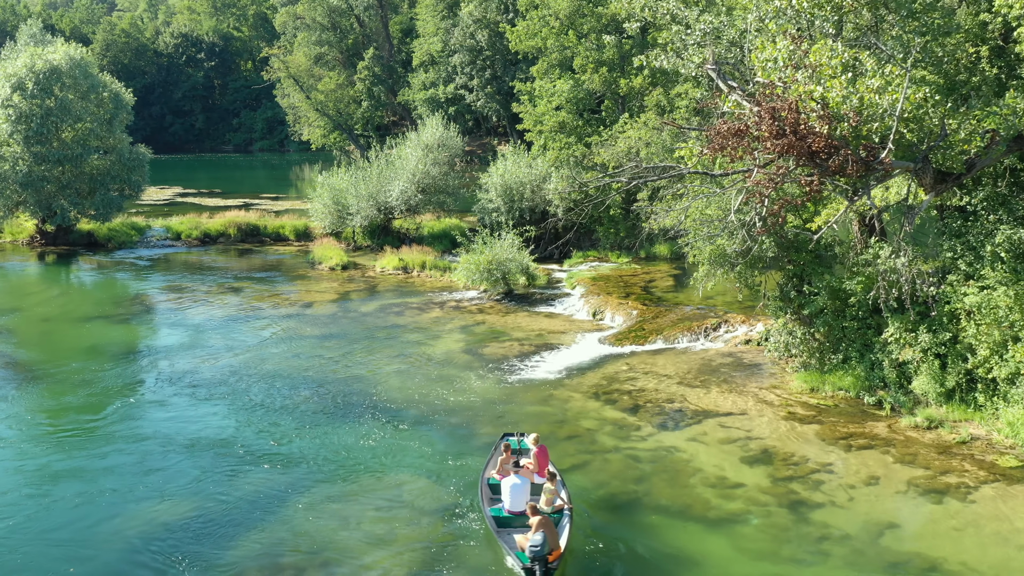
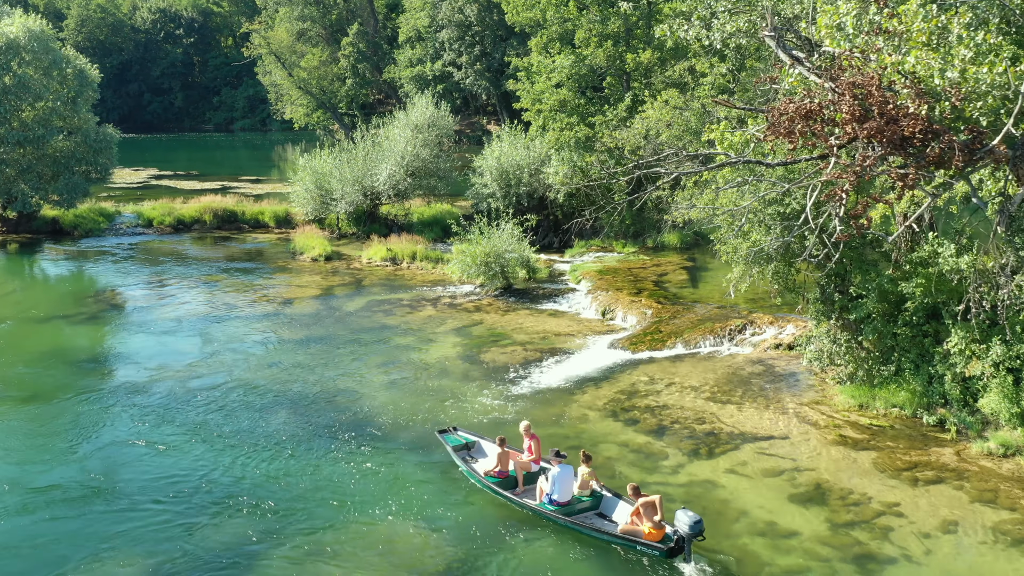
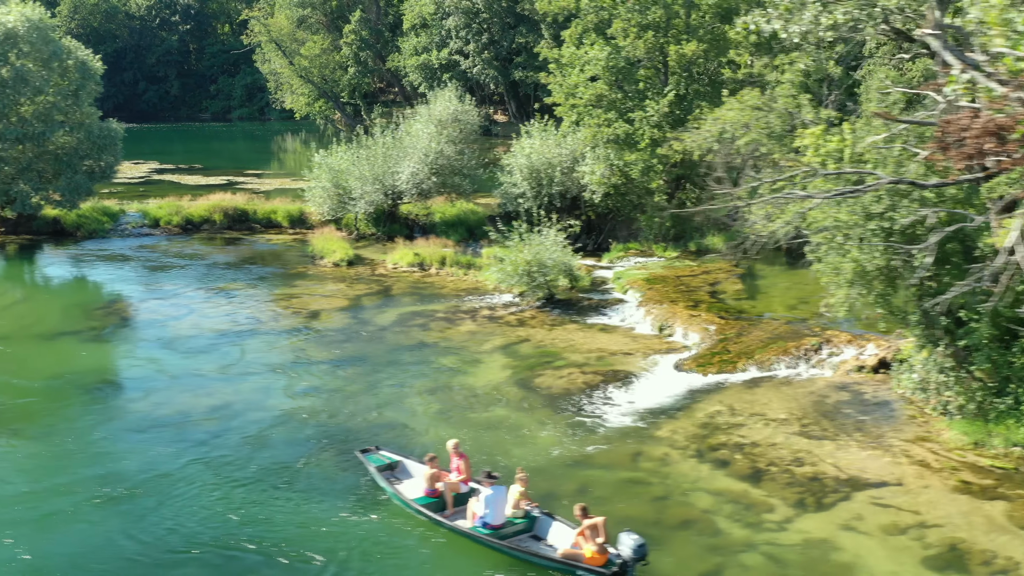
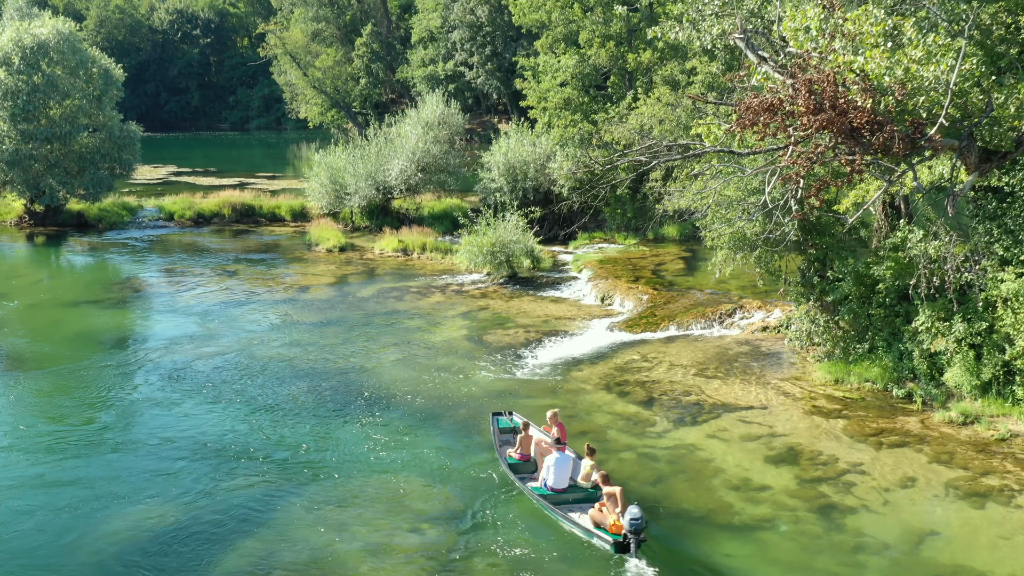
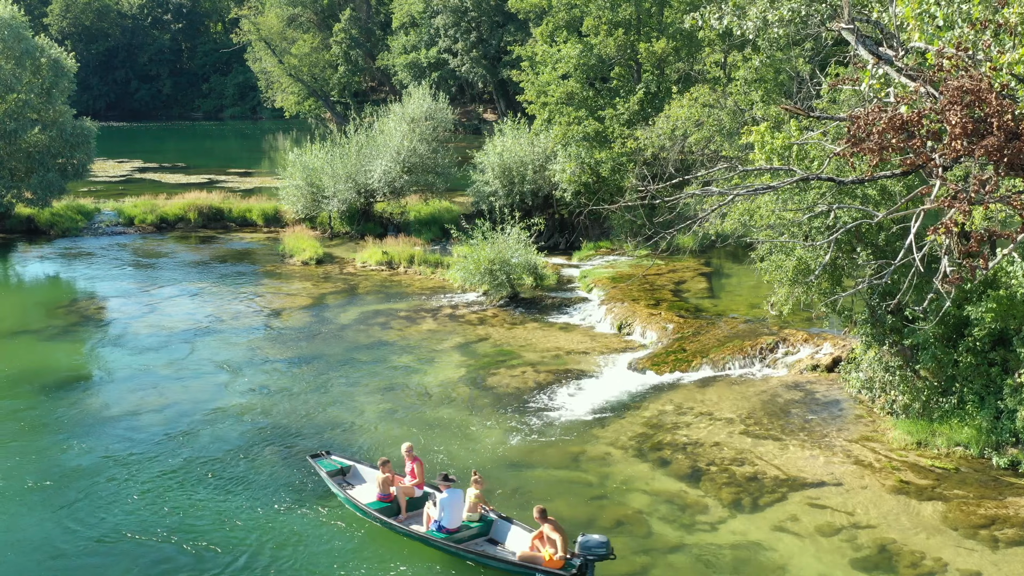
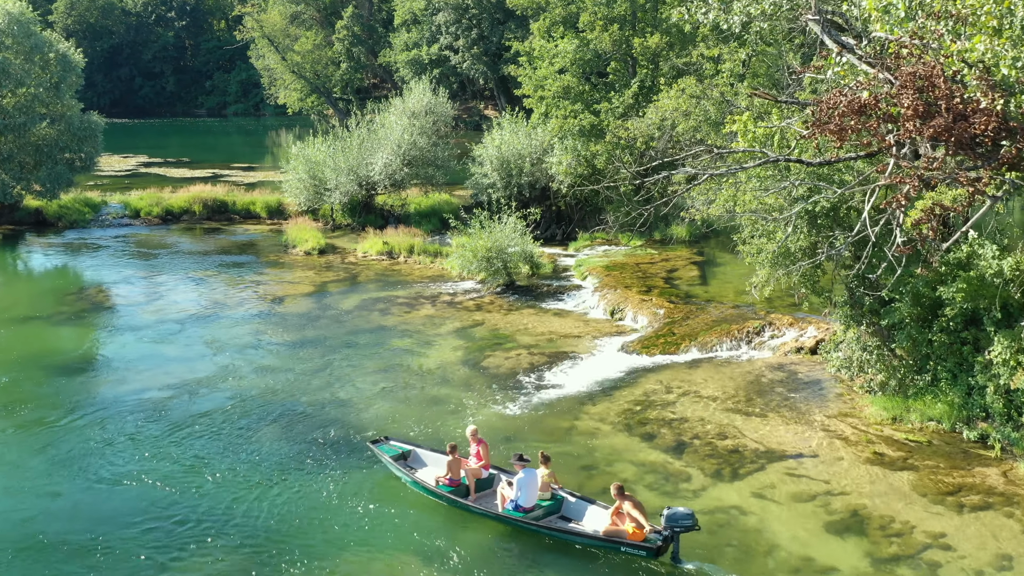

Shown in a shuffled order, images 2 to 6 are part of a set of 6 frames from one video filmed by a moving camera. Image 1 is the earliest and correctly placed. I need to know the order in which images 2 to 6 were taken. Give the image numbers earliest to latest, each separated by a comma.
4, 2, 6, 5, 3
